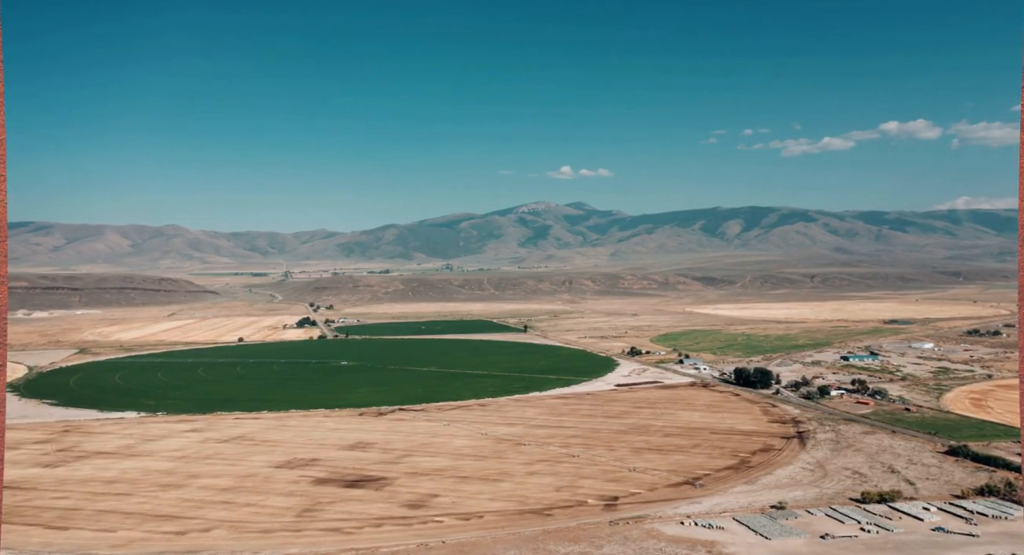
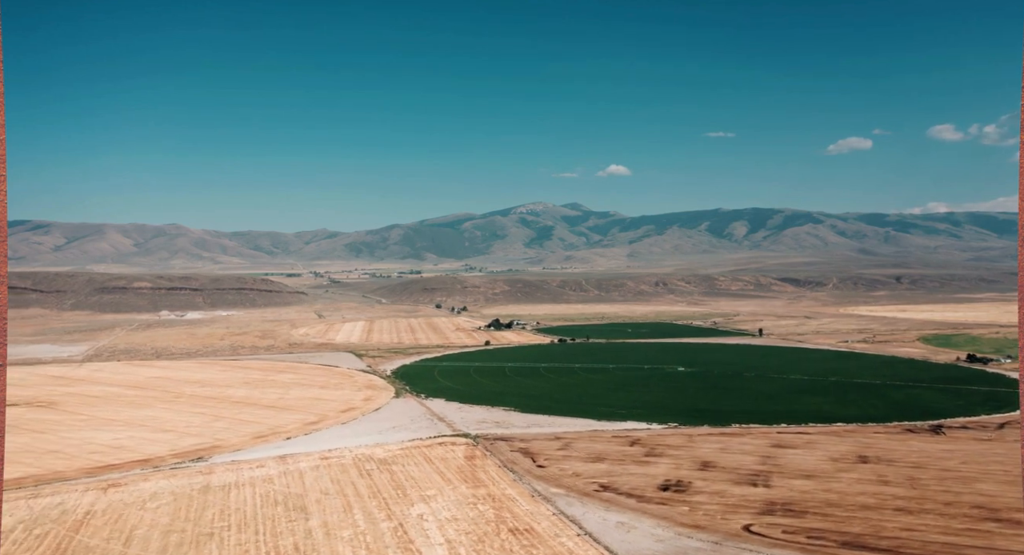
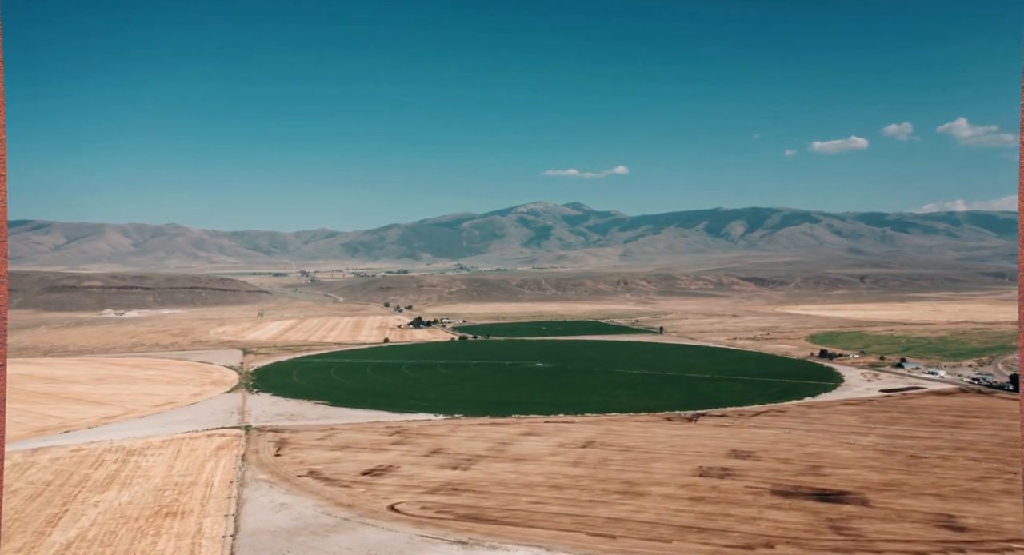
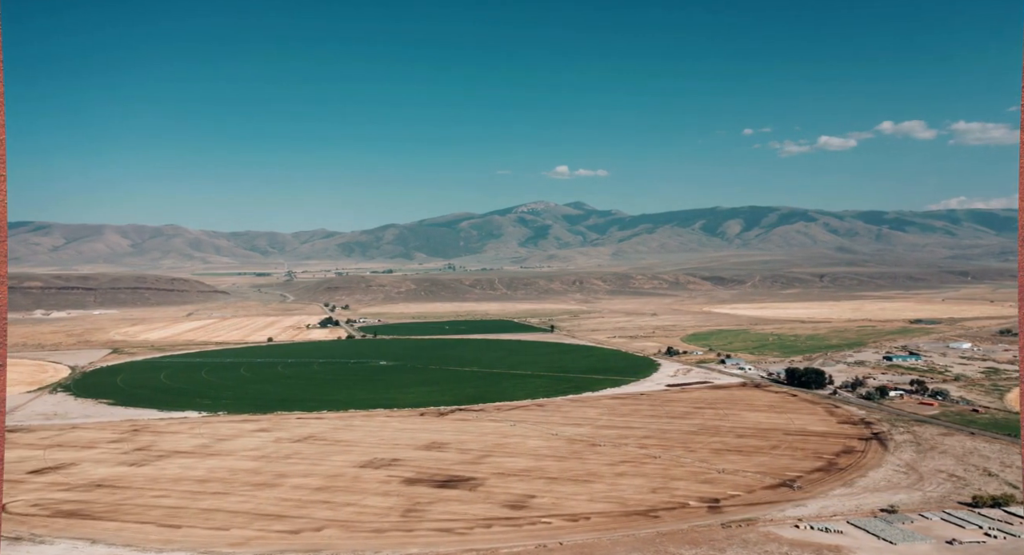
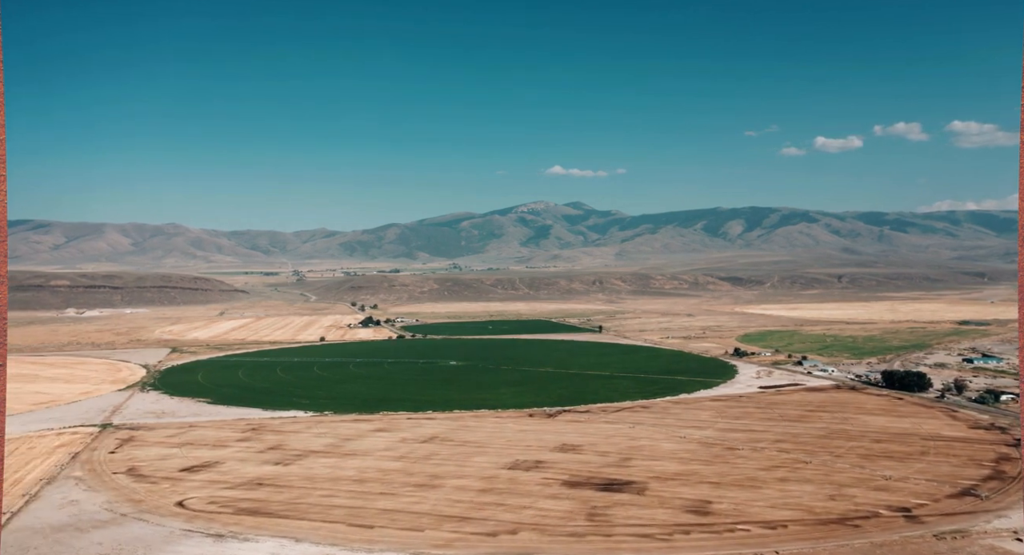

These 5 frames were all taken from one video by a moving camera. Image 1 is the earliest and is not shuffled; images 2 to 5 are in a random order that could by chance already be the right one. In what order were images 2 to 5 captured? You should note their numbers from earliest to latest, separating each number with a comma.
4, 5, 3, 2
